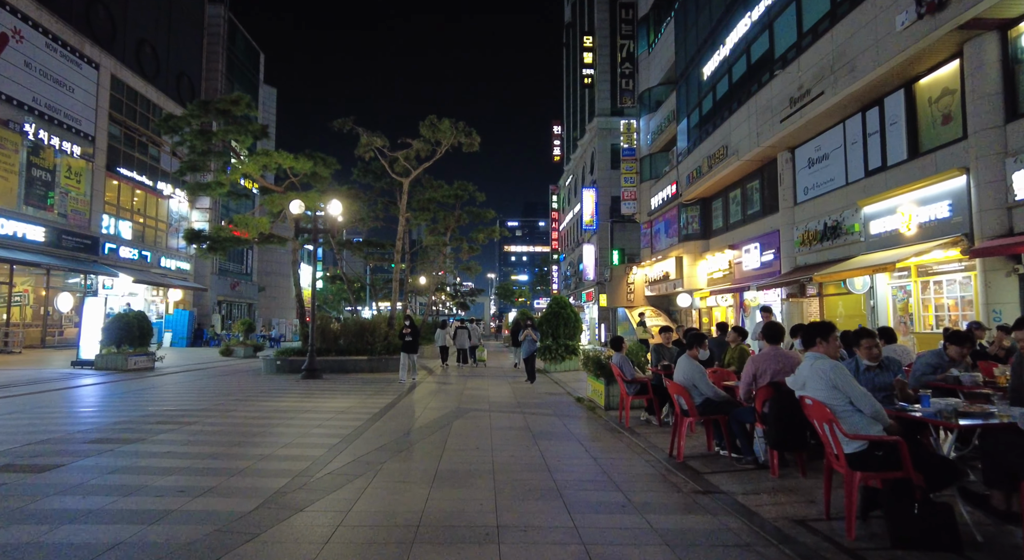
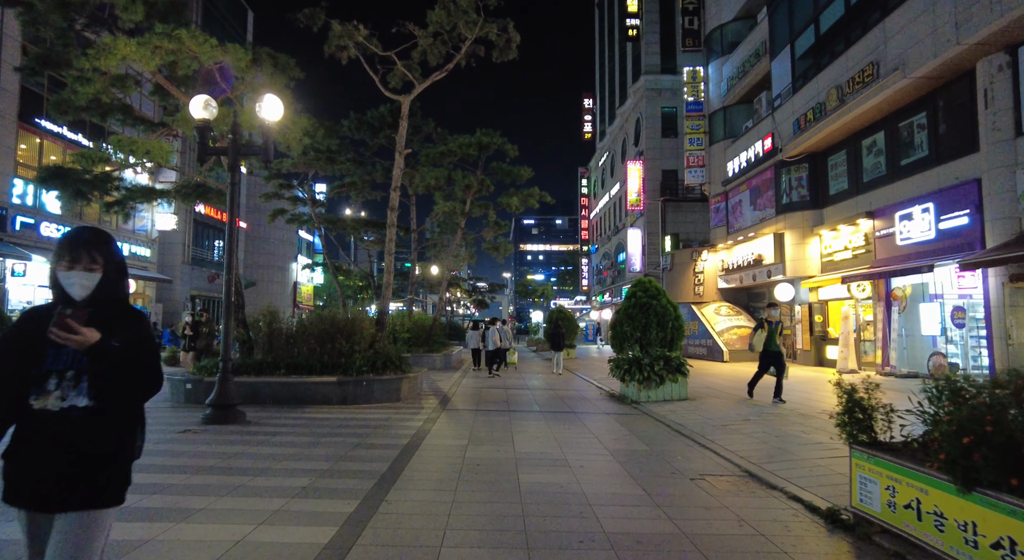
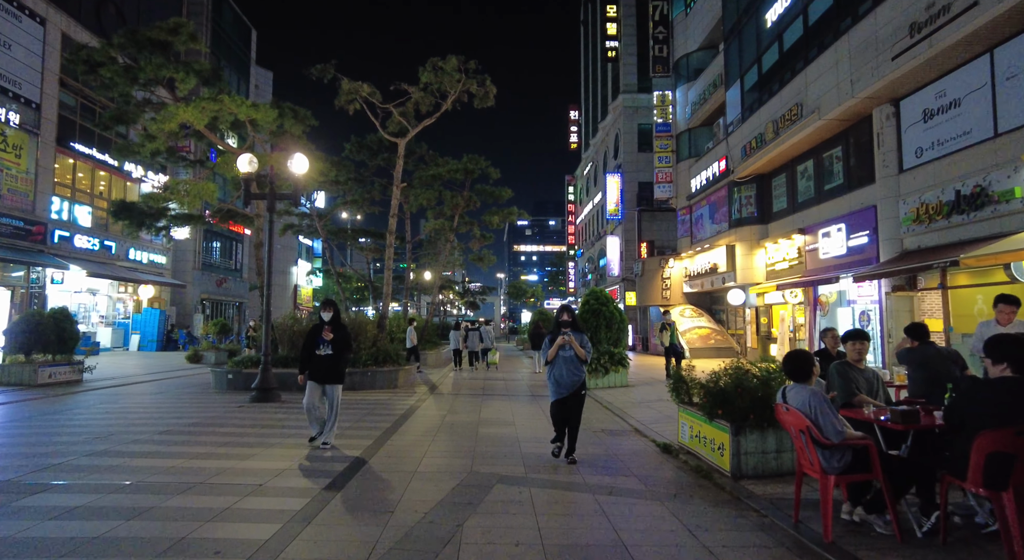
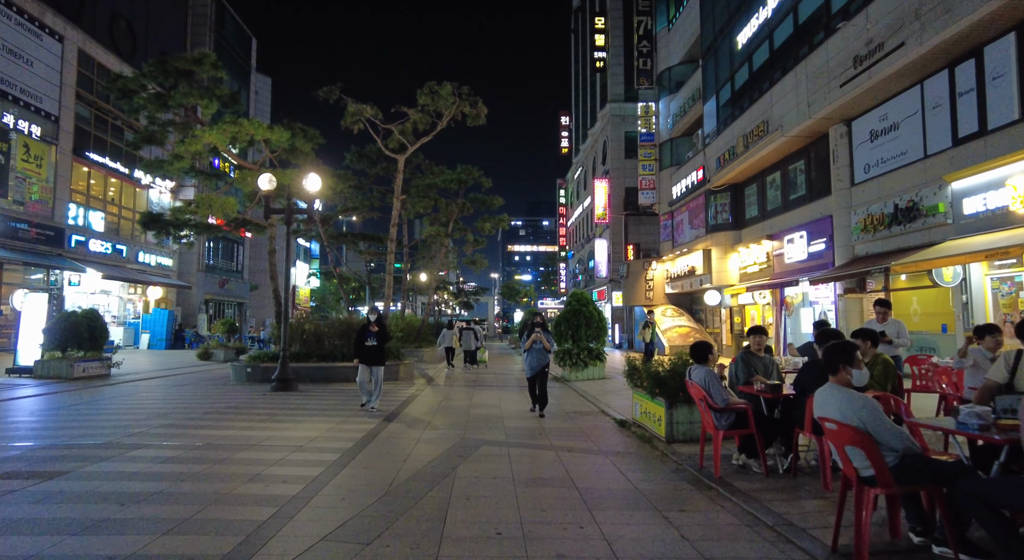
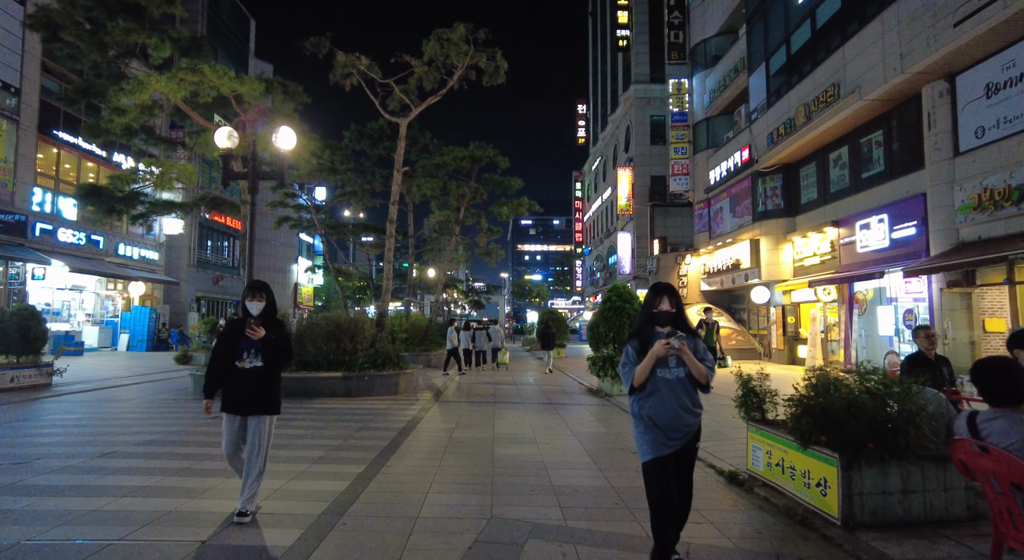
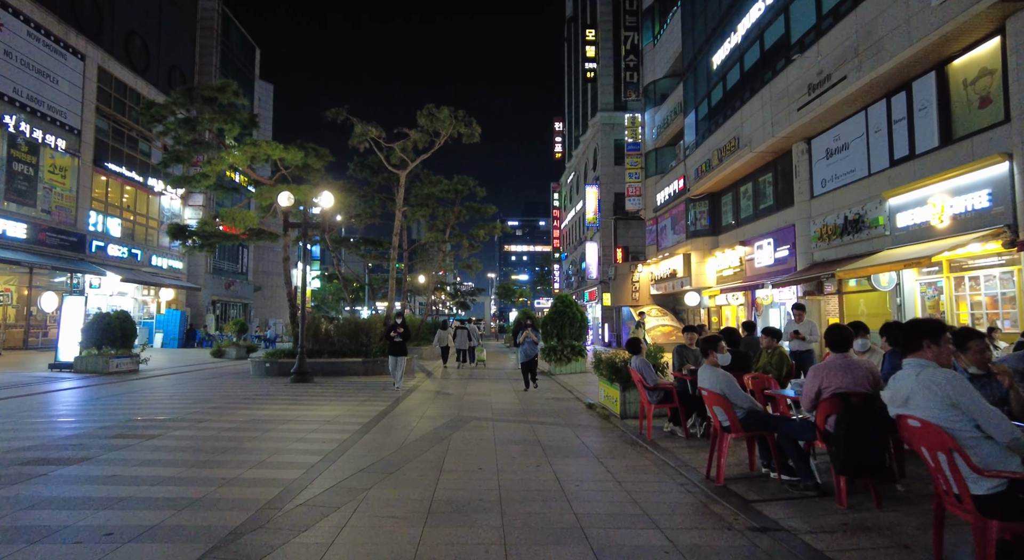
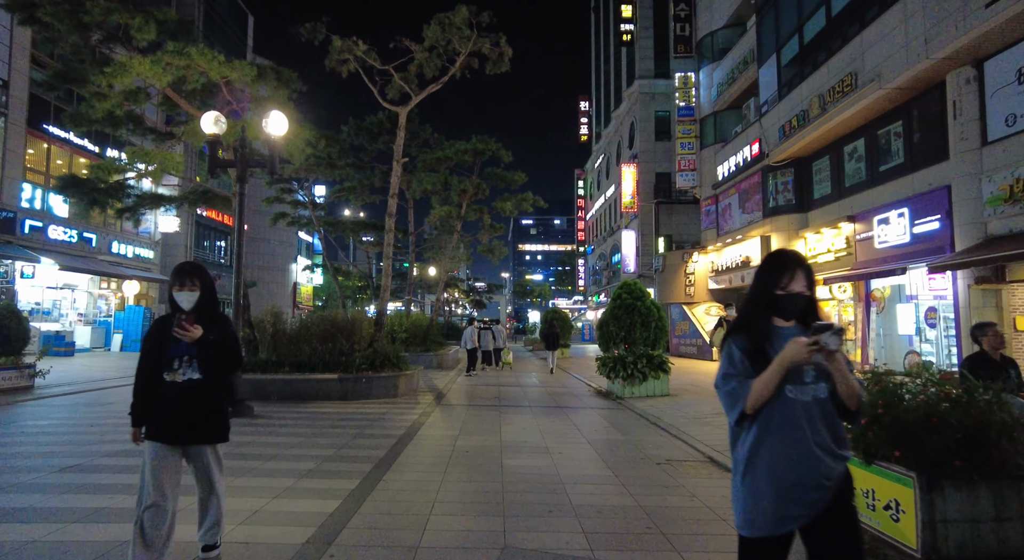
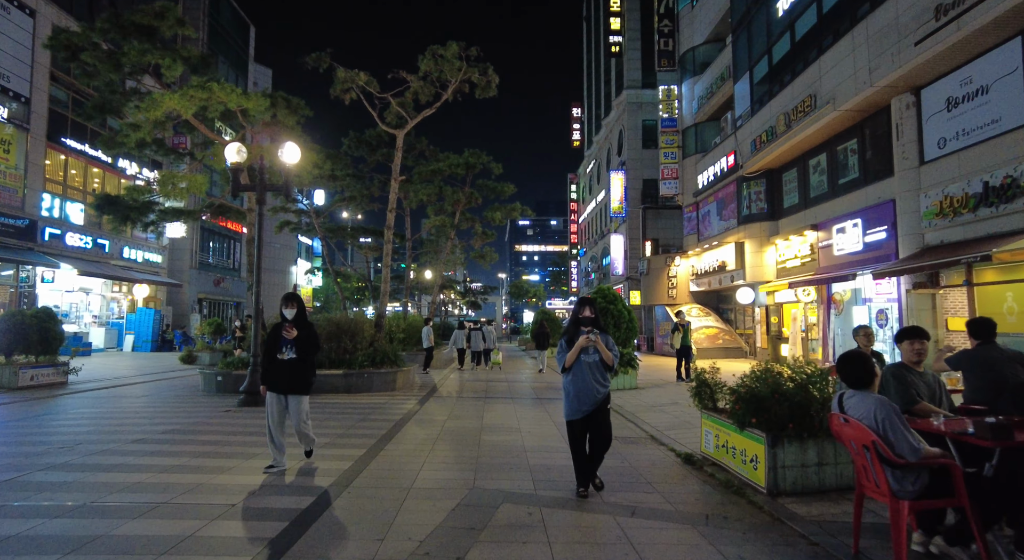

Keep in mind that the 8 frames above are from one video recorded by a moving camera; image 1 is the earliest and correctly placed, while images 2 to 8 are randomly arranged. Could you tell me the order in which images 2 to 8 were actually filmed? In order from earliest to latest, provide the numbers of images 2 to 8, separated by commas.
6, 4, 3, 8, 5, 7, 2
